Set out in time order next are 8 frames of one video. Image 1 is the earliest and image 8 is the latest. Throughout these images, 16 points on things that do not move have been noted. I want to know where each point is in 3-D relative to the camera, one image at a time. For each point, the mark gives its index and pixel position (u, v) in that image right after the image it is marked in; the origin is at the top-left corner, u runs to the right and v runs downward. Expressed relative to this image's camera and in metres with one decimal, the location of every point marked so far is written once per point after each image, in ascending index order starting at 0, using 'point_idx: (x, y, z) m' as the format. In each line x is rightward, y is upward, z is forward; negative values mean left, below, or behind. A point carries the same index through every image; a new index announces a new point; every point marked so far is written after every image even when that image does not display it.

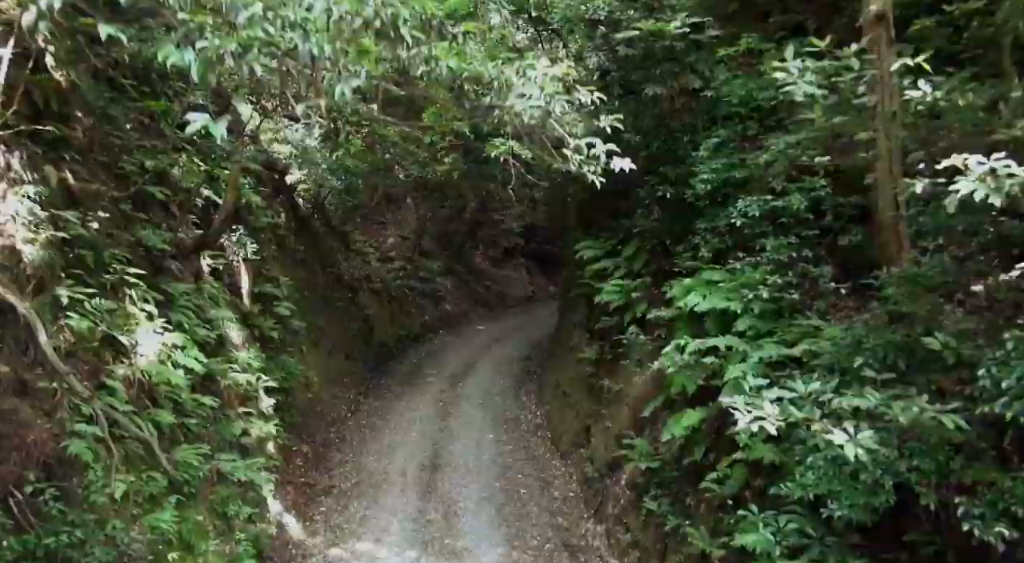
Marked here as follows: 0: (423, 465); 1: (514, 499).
0: (-1.7, -3.6, +13.4) m
1: (0.0, -3.8, +12.2) m
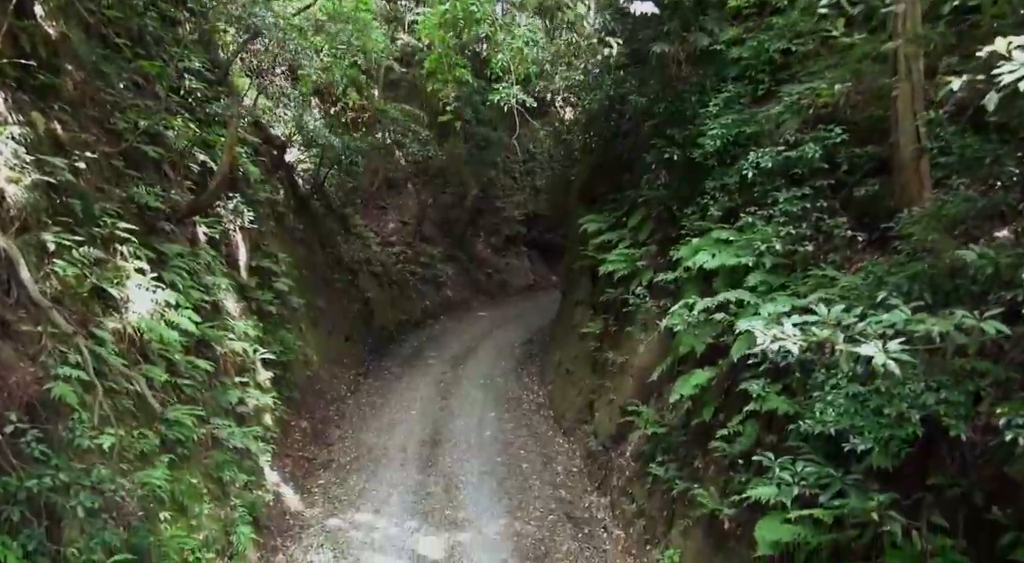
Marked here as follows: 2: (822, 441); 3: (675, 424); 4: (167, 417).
0: (-1.7, -3.0, +13.2) m
1: (+0.1, -3.3, +11.9) m
2: (+2.6, -1.3, +5.8) m
3: (+2.1, -1.8, +8.9) m
4: (-3.9, -1.5, +7.9) m
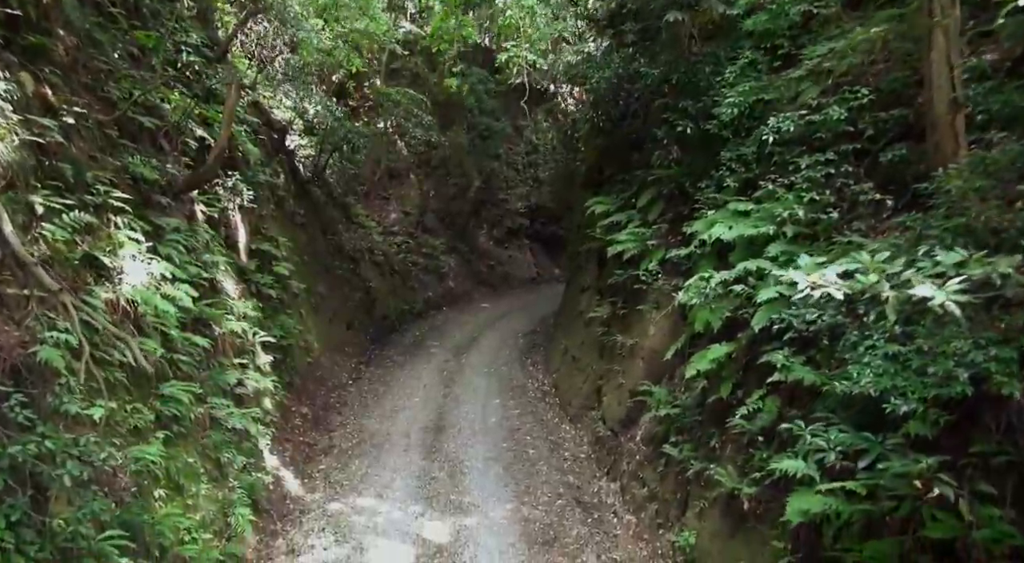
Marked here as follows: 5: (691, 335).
0: (-1.6, -2.7, +12.9) m
1: (+0.2, -2.9, +11.6) m
2: (+2.7, -1.0, +5.5) m
3: (+2.2, -1.5, +8.6) m
4: (-3.8, -1.2, +7.6) m
5: (+2.3, -0.7, +8.9) m
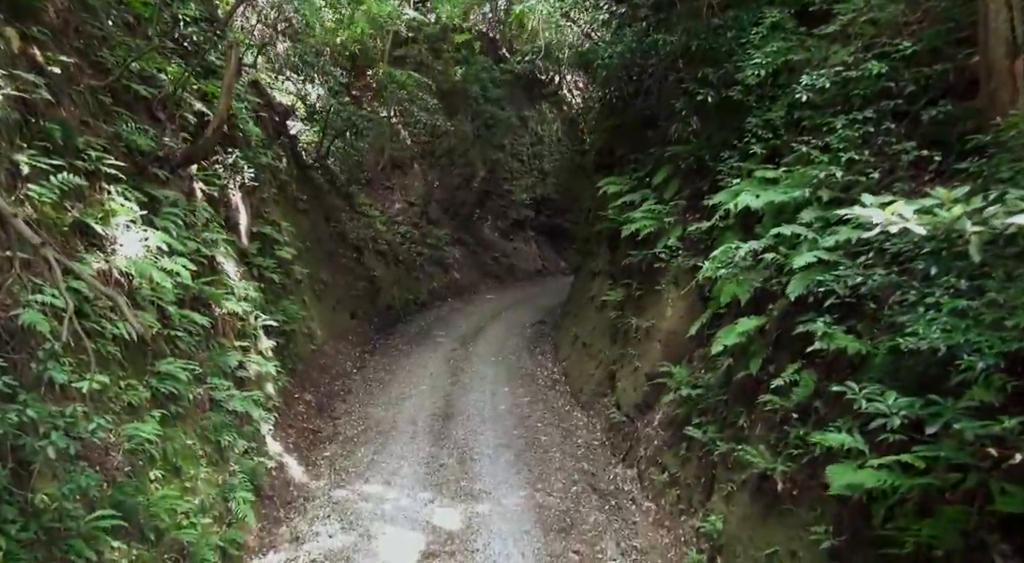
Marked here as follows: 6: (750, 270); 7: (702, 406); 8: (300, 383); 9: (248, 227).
0: (-1.4, -2.4, +12.5) m
1: (+0.4, -2.6, +11.2) m
2: (+2.9, -0.7, +5.1) m
3: (+2.4, -1.2, +8.2) m
4: (-3.7, -0.9, +7.2) m
5: (+2.5, -0.4, +8.5) m
6: (+2.5, +0.1, +7.4) m
7: (+2.3, -1.5, +8.3) m
8: (-4.0, -1.9, +13.0) m
9: (-5.0, +1.0, +13.0) m
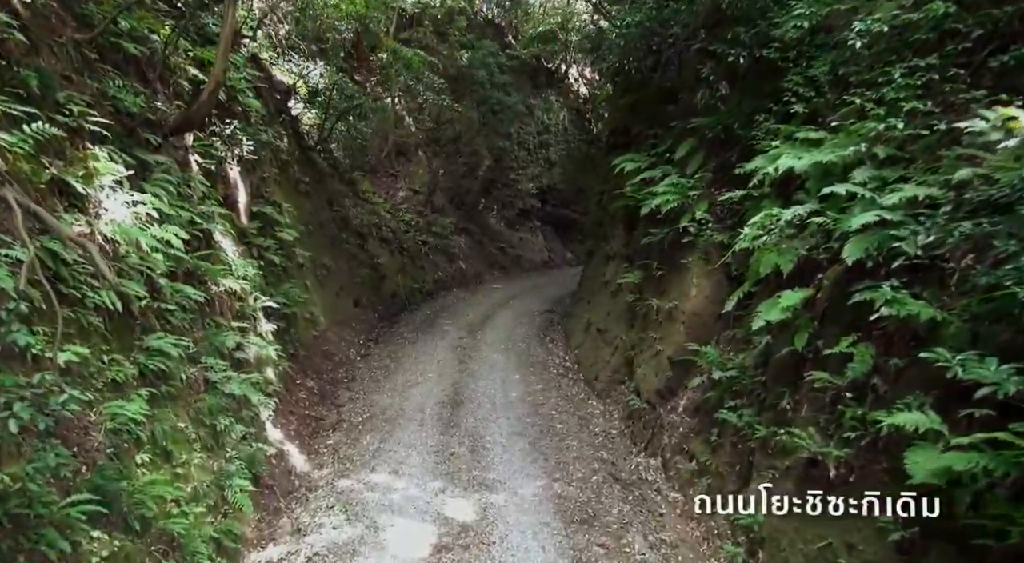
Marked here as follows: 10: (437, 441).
0: (-1.2, -2.1, +11.9) m
1: (+0.6, -2.3, +10.6) m
2: (+3.1, -0.4, +4.5) m
3: (+2.6, -0.9, +7.6) m
4: (-3.5, -0.6, +6.6) m
5: (+2.7, -0.1, +7.9) m
6: (+2.7, +0.4, +6.7) m
7: (+2.5, -1.2, +7.7) m
8: (-3.7, -1.6, +12.4) m
9: (-4.7, +1.4, +12.4) m
10: (-1.1, -2.3, +10.2) m
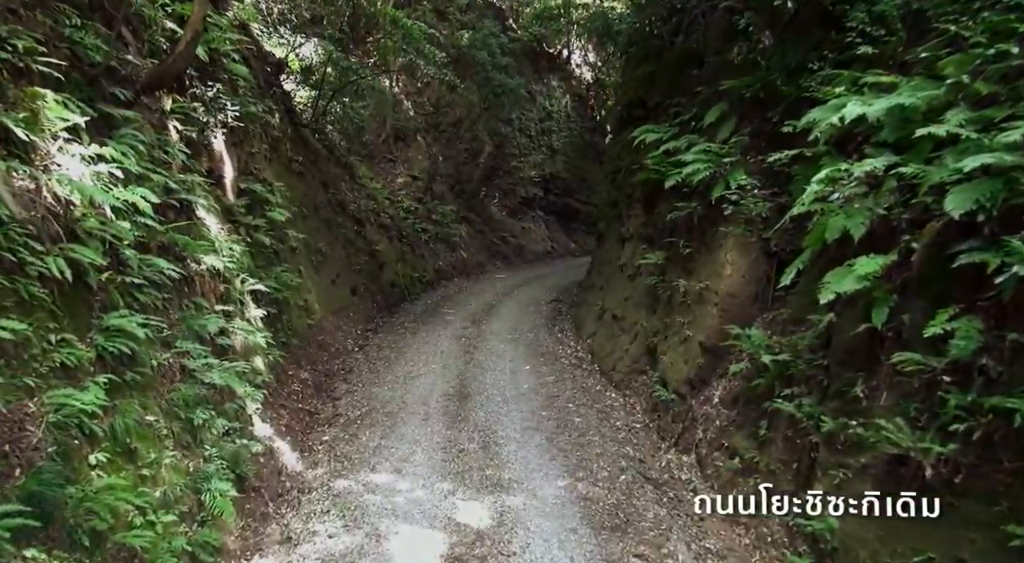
0: (-1.0, -1.8, +10.9) m
1: (+0.8, -2.0, +9.6) m
2: (+3.3, -0.2, +3.5) m
3: (+2.8, -0.6, +6.6) m
4: (-3.3, -0.3, +5.6) m
5: (+2.9, +0.2, +6.9) m
6: (+2.9, +0.7, +5.7) m
7: (+2.7, -0.9, +6.7) m
8: (-3.5, -1.3, +11.4) m
9: (-4.6, +1.7, +11.4) m
10: (-0.9, -2.0, +9.2) m
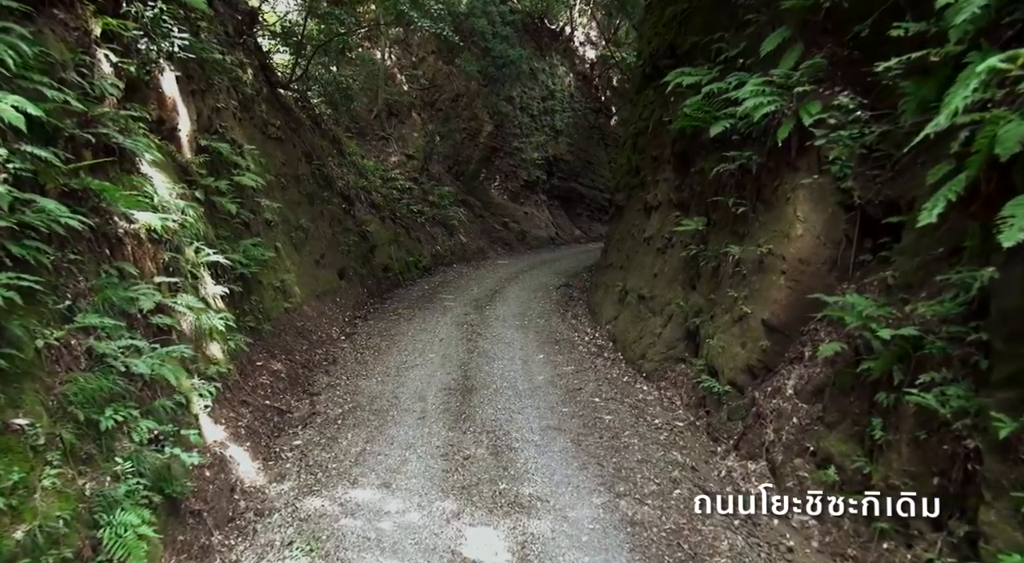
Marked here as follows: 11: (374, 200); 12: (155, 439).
0: (-0.8, -1.4, +9.1) m
1: (+0.9, -1.6, +7.8) m
2: (+3.5, +0.2, +1.7) m
3: (+3.0, -0.2, +4.8) m
4: (-3.1, 0.0, +3.8) m
5: (+3.1, +0.6, +5.1) m
6: (+3.1, +1.1, +3.9) m
7: (+2.9, -0.5, +4.9) m
8: (-3.4, -0.9, +9.5) m
9: (-4.4, +2.0, +9.6) m
10: (-0.7, -1.7, +7.4) m
11: (-3.8, +2.2, +19.1) m
12: (-2.8, -1.2, +5.4) m
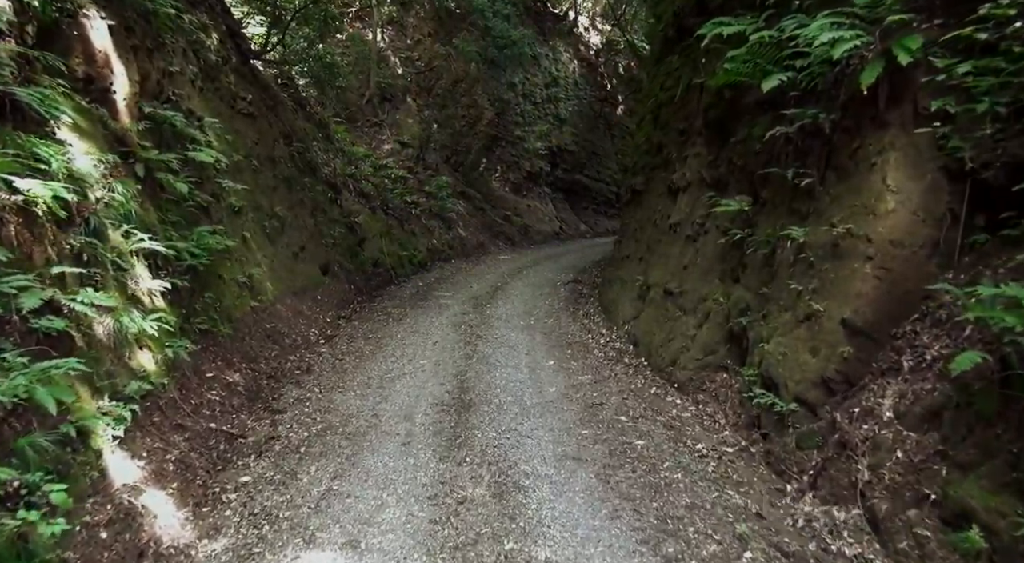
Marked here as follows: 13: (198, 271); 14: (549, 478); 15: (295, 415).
0: (-0.7, -1.3, +7.4) m
1: (+1.0, -1.5, +6.2) m
2: (+3.5, +0.3, 0.0) m
3: (+3.1, -0.1, +3.2) m
4: (-3.0, +0.1, +2.1) m
5: (+3.1, +0.7, +3.4) m
6: (+3.2, +1.2, +2.3) m
7: (+2.9, -0.4, +3.3) m
8: (-3.3, -0.8, +7.9) m
9: (-4.4, +2.1, +7.9) m
10: (-0.7, -1.6, +5.7) m
11: (-3.7, +2.3, +17.5) m
12: (-2.7, -1.2, +3.8) m
13: (-3.6, +0.1, +8.0) m
14: (+0.3, -1.6, +5.6) m
15: (-2.3, -1.4, +7.5) m
